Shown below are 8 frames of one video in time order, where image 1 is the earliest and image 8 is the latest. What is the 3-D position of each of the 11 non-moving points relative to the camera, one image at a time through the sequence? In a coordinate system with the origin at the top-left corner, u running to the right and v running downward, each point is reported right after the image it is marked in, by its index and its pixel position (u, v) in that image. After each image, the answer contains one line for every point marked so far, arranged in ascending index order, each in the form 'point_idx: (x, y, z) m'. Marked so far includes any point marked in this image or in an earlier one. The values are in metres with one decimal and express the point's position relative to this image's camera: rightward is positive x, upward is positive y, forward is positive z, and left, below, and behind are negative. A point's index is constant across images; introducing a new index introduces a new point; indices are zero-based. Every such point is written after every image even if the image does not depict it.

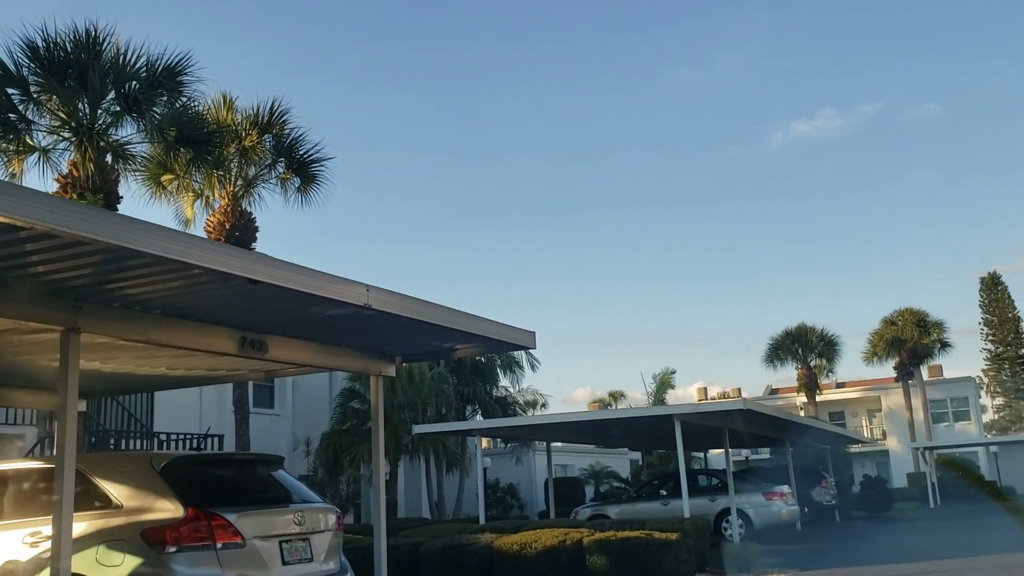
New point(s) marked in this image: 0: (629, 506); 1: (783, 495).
0: (+2.4, -4.5, +19.3) m
1: (+5.2, -4.0, +18.1) m
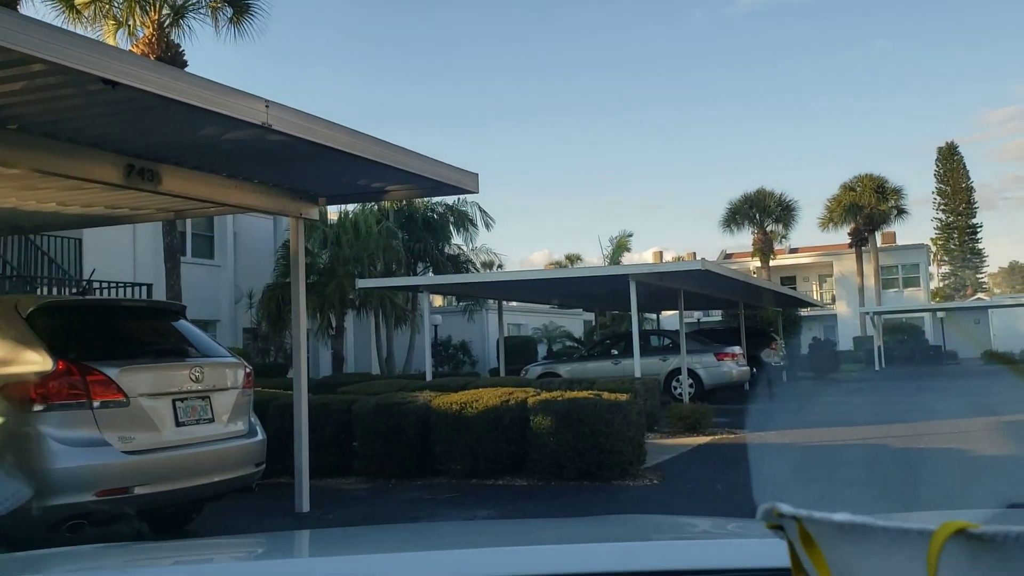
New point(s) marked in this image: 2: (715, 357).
0: (+1.3, -1.6, +18.9) m
1: (+4.2, -1.3, +17.8) m
2: (+3.8, -1.3, +17.6) m
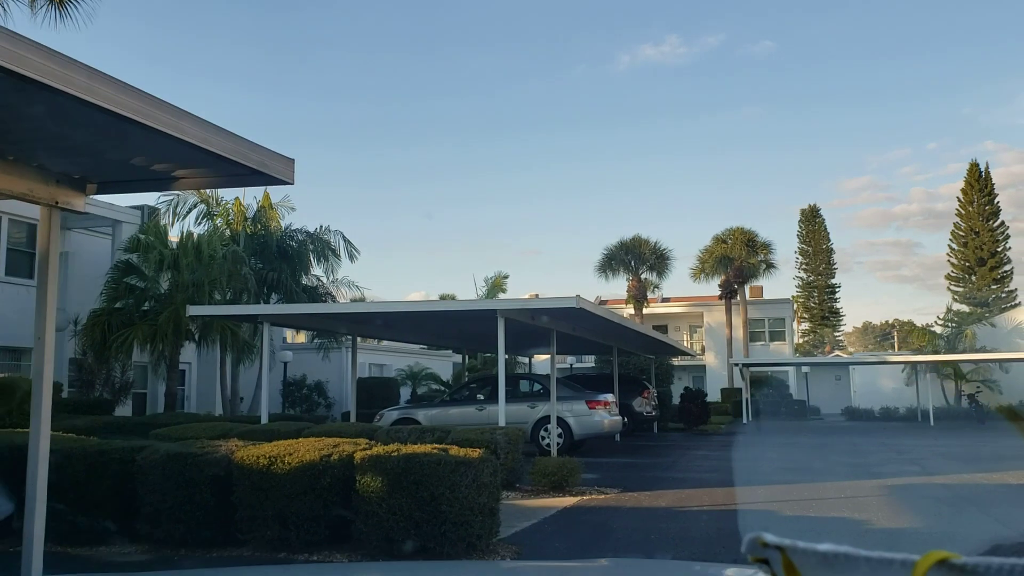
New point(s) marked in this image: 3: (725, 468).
0: (-1.3, -2.3, +17.3) m
1: (+1.7, -2.1, +16.5) m
2: (+1.3, -2.0, +16.3) m
3: (+3.3, -2.8, +14.5) m
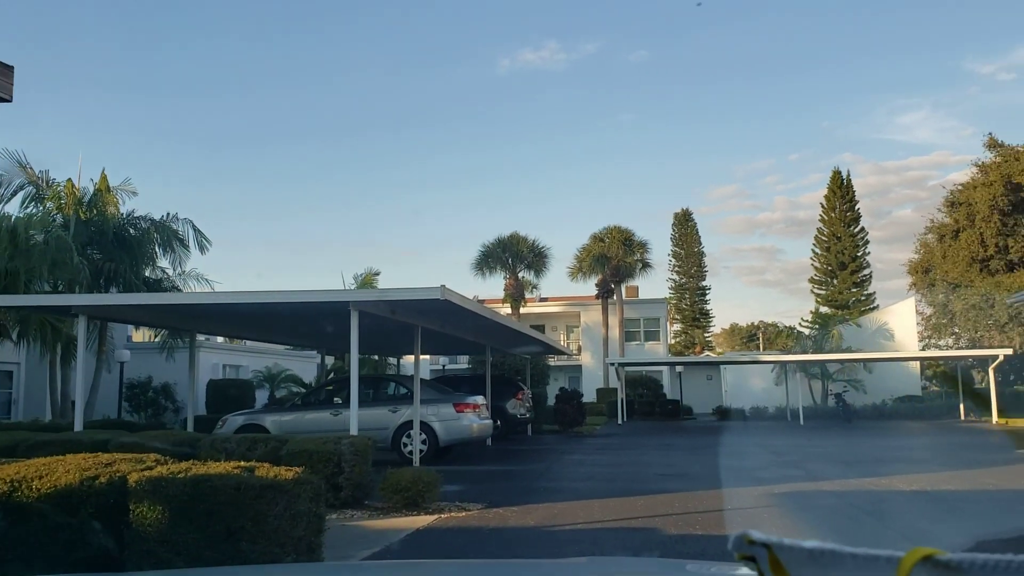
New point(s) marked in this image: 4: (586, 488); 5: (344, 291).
0: (-3.7, -2.1, +15.6) m
1: (-0.6, -1.9, +15.2) m
2: (-0.9, -1.9, +14.9) m
3: (+1.3, -2.7, +13.4) m
4: (+0.9, -2.5, +11.7) m
5: (-2.2, 0.0, +12.4) m
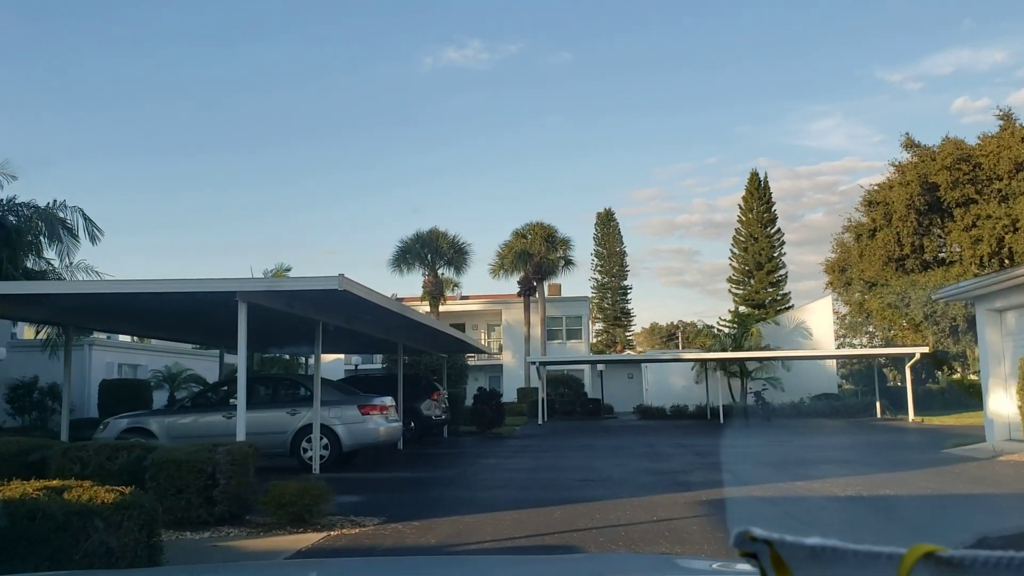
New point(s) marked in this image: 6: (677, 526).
0: (-5.0, -2.0, +14.3) m
1: (-1.9, -1.8, +14.1) m
2: (-2.2, -1.8, +13.8) m
3: (+0.1, -2.5, +12.4) m
4: (-0.1, -2.4, +10.7) m
5: (-3.3, +0.1, +11.1) m
6: (+1.4, -2.0, +8.2) m
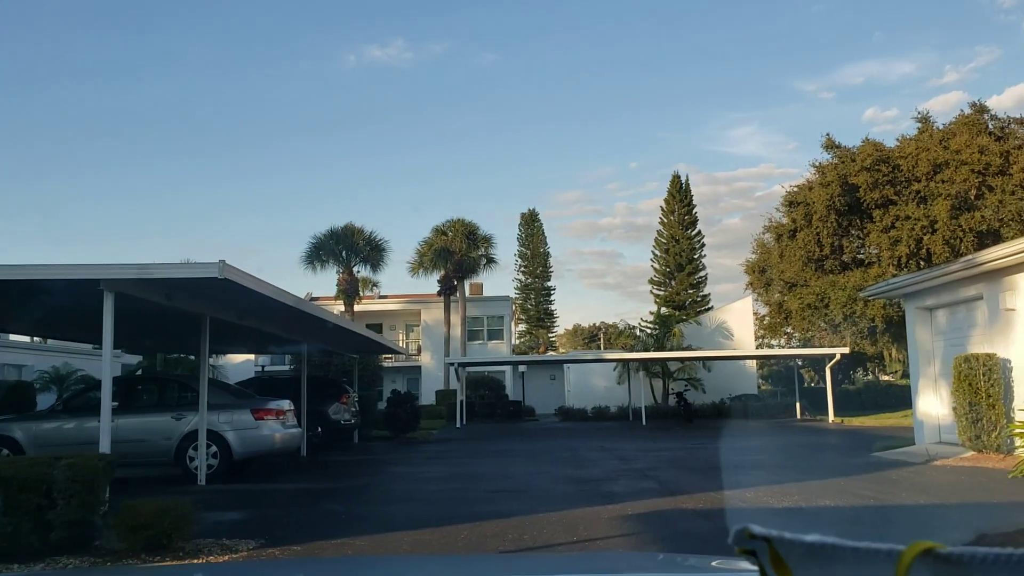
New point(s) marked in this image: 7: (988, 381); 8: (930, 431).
0: (-6.3, -1.9, +12.7) m
1: (-3.1, -1.7, +12.9) m
2: (-3.4, -1.7, +12.5) m
3: (-1.0, -2.5, +11.3) m
4: (-1.1, -2.3, +9.6) m
5: (-4.3, +0.2, +9.8) m
6: (+0.6, -1.9, +7.2) m
7: (+5.9, -1.2, +11.6) m
8: (+6.4, -2.2, +14.4) m
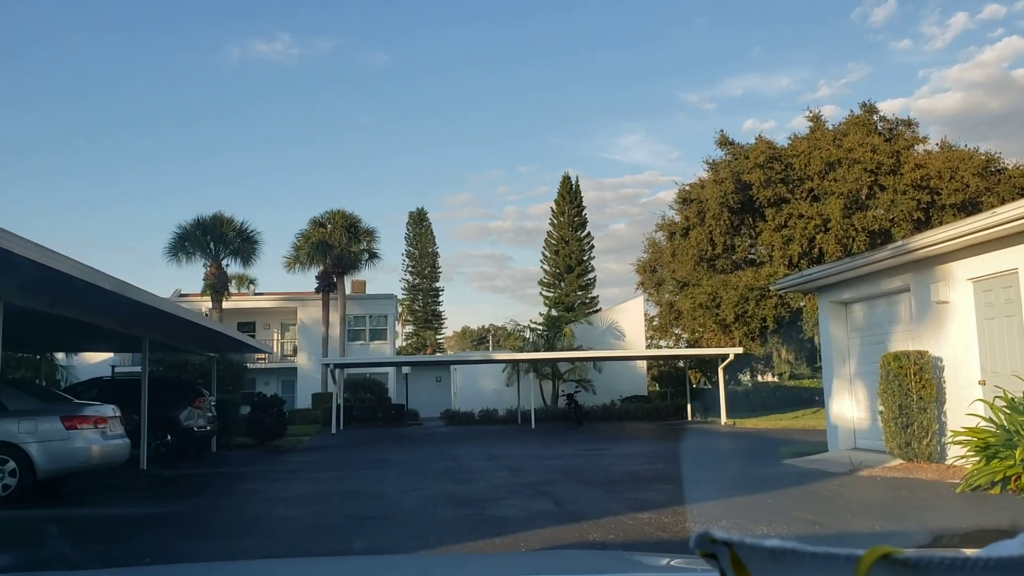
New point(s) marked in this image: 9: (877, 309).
0: (-7.7, -1.6, +10.1) m
1: (-4.6, -1.5, +10.6) m
2: (-4.9, -1.5, +10.2) m
3: (-2.3, -2.3, +9.3) m
4: (-2.2, -2.1, +7.6) m
5: (-5.3, +0.4, +7.4) m
6: (-0.2, -1.8, +5.4) m
7: (+4.5, -1.0, +10.4) m
8: (+4.7, -2.1, +13.3) m
9: (+4.9, -0.3, +12.6) m
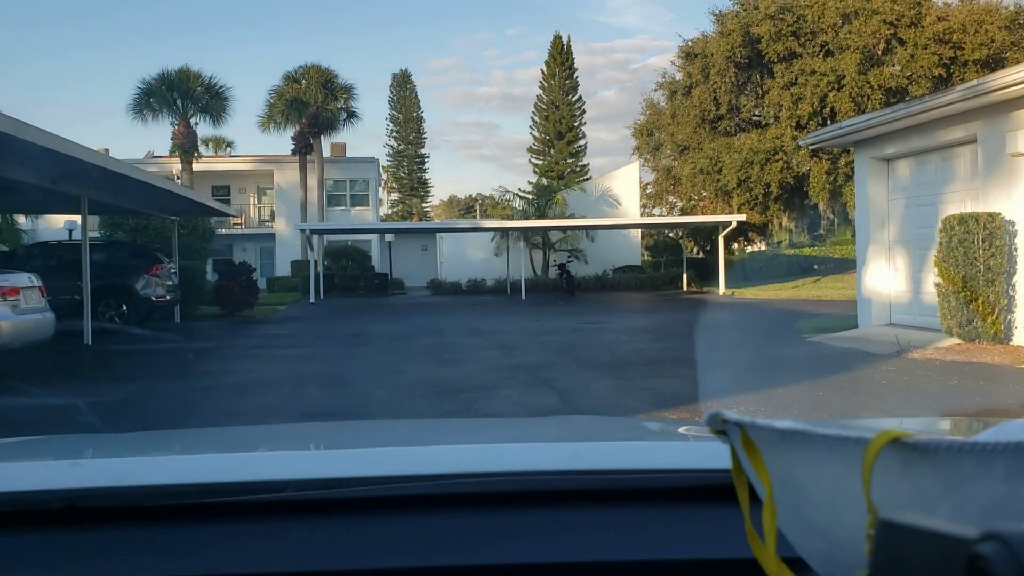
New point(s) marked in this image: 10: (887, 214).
0: (-7.7, -0.2, +8.4) m
1: (-4.7, -0.1, +8.9) m
2: (-4.9, -0.1, +8.5) m
3: (-2.4, -1.0, +7.8) m
4: (-2.2, -1.0, +6.0) m
5: (-5.4, +1.4, +5.5) m
6: (-0.2, -1.0, +3.9) m
7: (+4.4, +0.3, +8.8) m
8: (+4.6, -0.3, +11.8) m
9: (+4.8, +1.4, +10.9) m
10: (+4.6, +0.9, +11.6) m
